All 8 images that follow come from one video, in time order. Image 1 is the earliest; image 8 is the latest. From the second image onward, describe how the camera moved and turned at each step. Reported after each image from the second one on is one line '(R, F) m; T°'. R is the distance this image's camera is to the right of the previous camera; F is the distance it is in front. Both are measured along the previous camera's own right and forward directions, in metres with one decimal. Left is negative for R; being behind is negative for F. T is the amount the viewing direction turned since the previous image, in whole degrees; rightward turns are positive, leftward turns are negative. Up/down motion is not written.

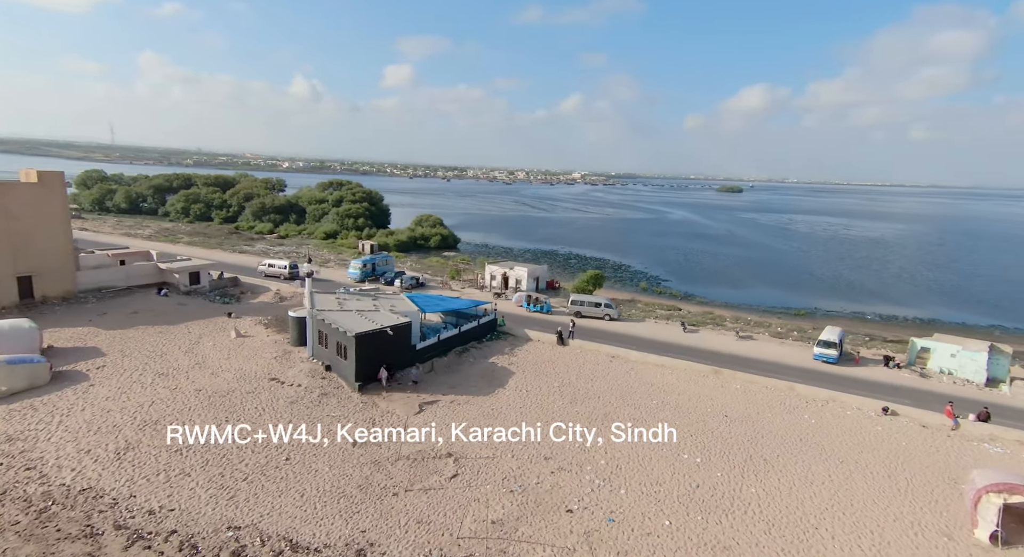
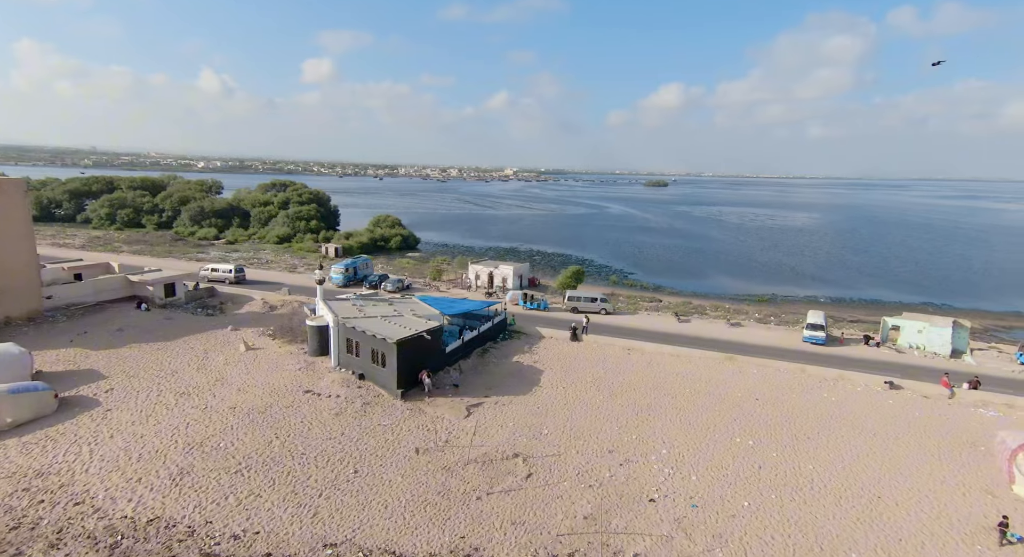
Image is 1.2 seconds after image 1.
(-3.4, +0.1) m; +6°
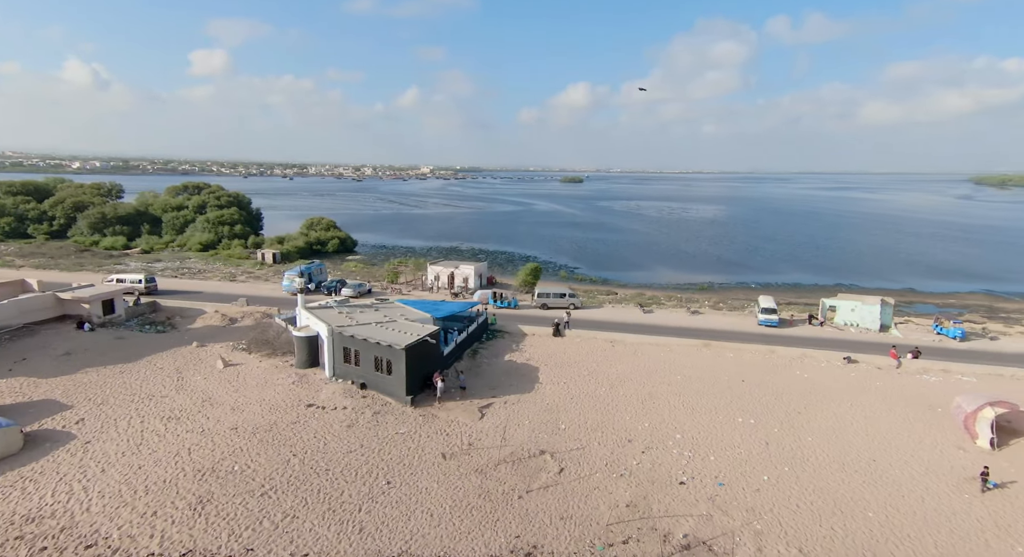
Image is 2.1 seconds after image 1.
(-2.7, +0.1) m; +8°
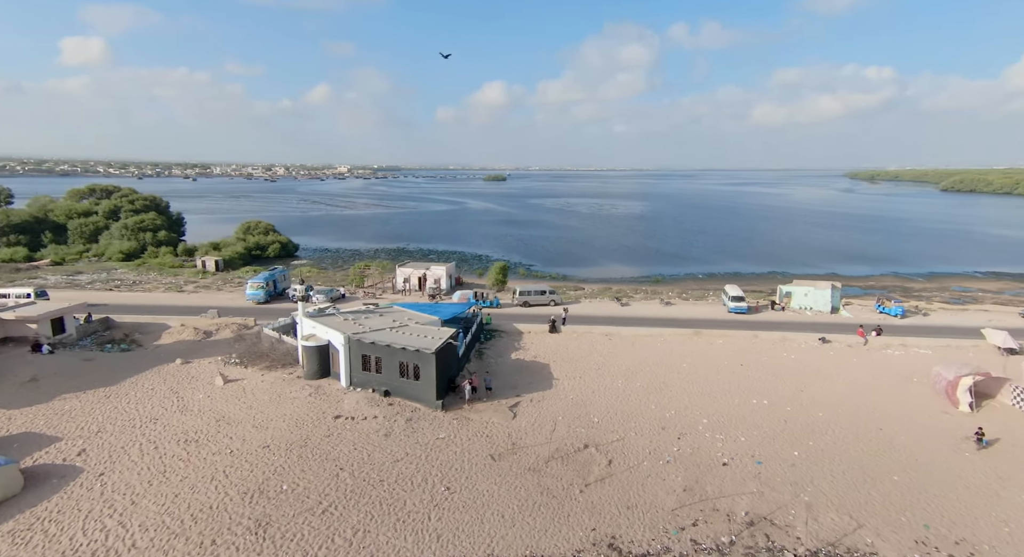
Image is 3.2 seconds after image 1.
(-3.2, +0.1) m; +7°
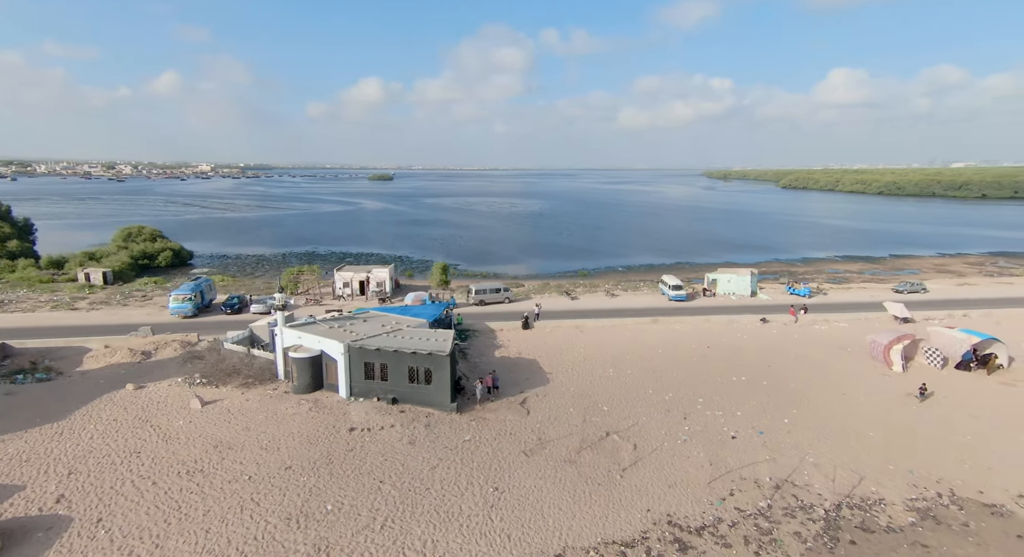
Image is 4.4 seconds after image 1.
(-3.7, +0.3) m; +11°
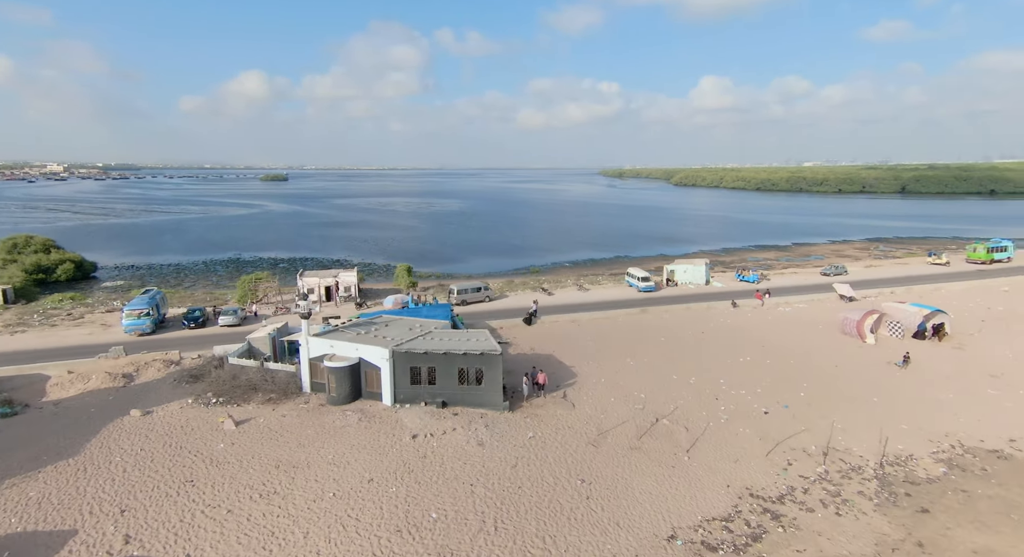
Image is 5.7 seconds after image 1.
(-4.3, +0.2) m; +9°
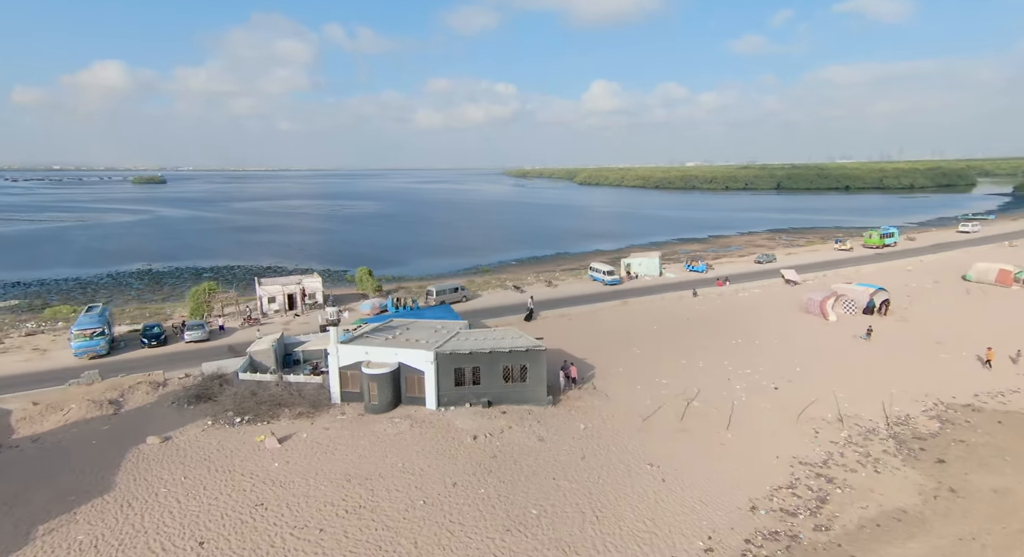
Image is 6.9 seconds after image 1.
(-4.0, +0.1) m; +9°
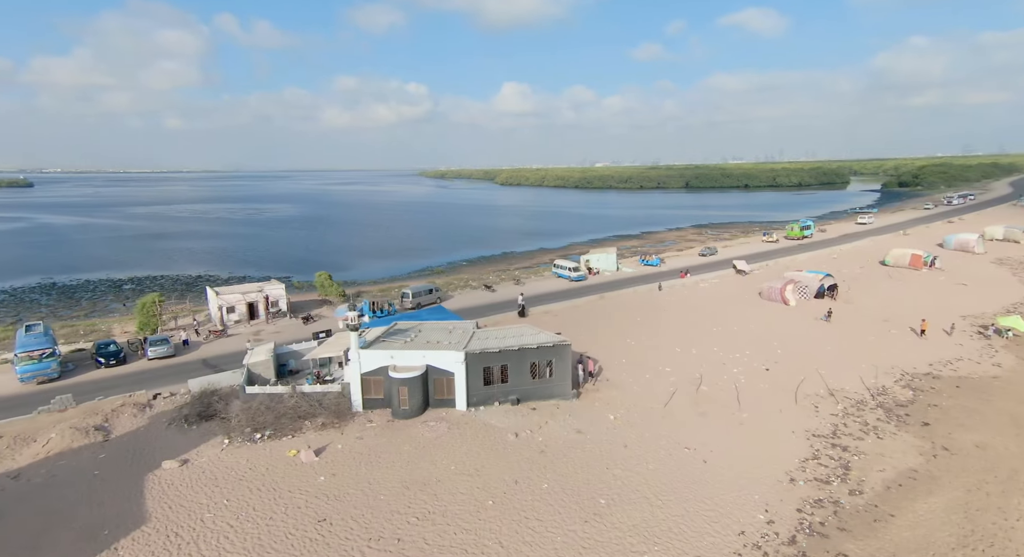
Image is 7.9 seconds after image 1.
(-3.2, +0.1) m; +8°
